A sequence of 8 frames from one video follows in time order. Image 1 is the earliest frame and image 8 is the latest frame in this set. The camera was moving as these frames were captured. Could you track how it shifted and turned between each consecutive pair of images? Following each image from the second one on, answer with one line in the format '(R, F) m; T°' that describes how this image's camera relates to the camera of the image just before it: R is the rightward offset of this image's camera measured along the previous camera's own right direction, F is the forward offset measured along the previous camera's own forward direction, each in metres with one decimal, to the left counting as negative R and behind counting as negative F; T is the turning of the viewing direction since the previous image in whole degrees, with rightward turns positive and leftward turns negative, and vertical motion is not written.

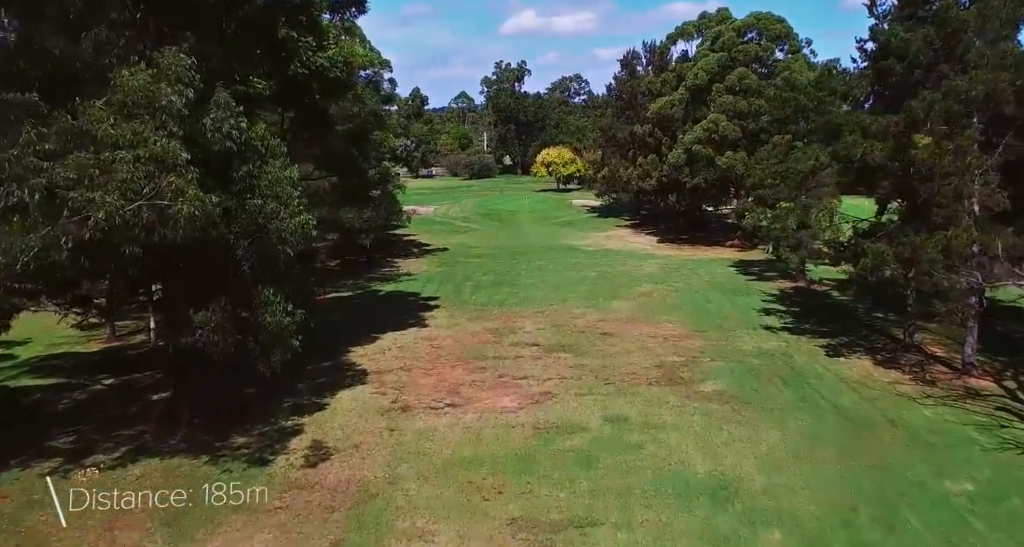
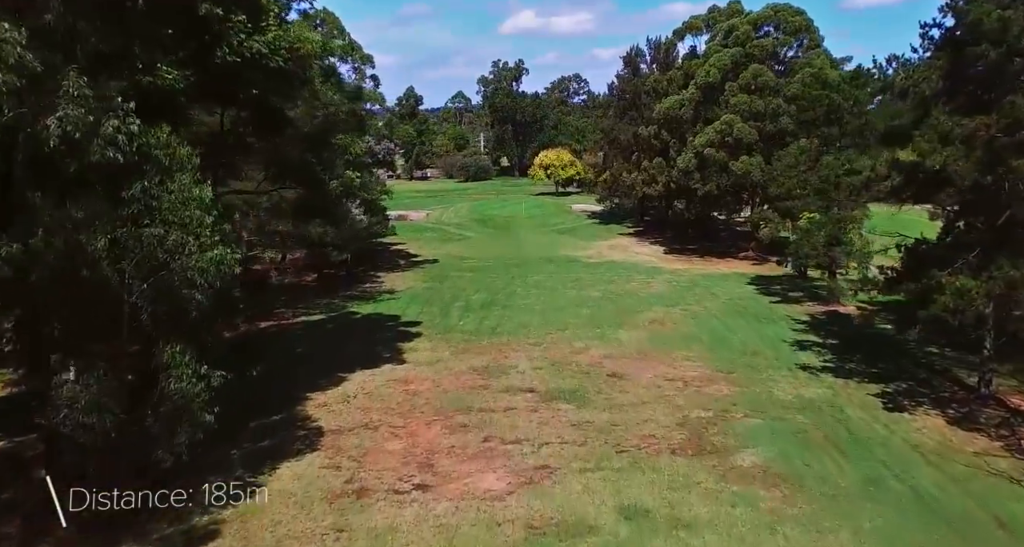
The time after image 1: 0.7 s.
(+0.1, +2.5) m; 0°
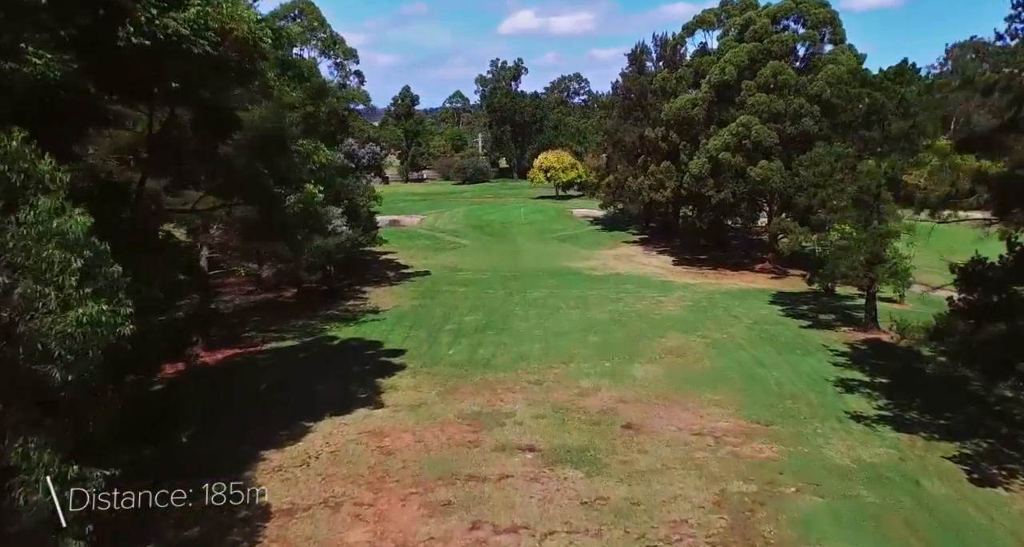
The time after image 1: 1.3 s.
(0.0, +2.2) m; 0°
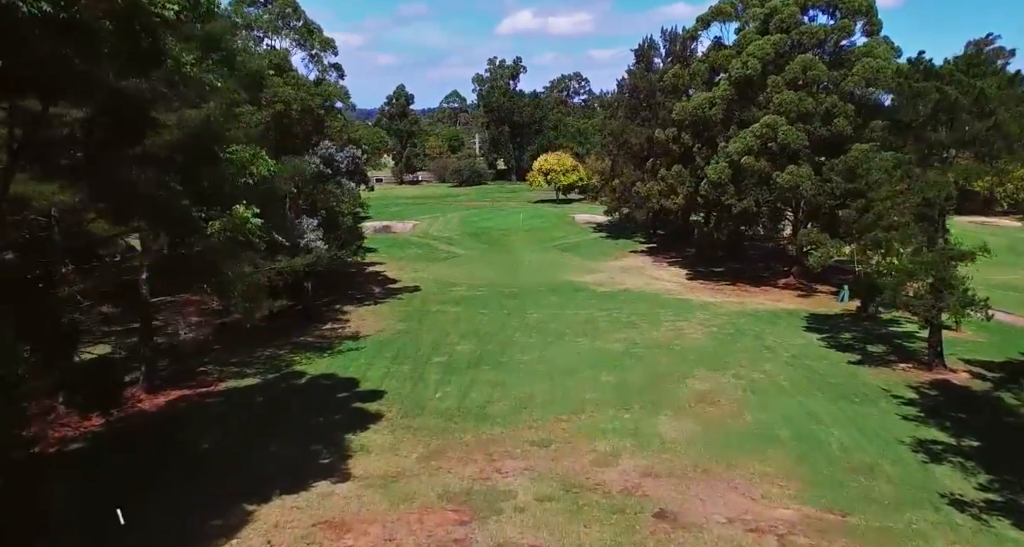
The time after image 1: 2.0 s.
(0.0, +2.6) m; 0°
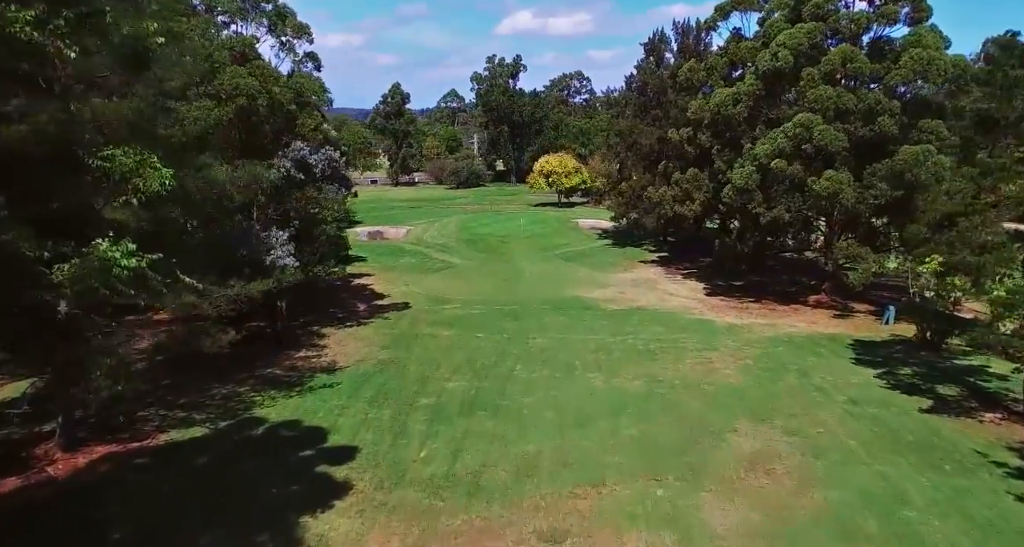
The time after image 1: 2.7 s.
(0.0, +2.6) m; 0°
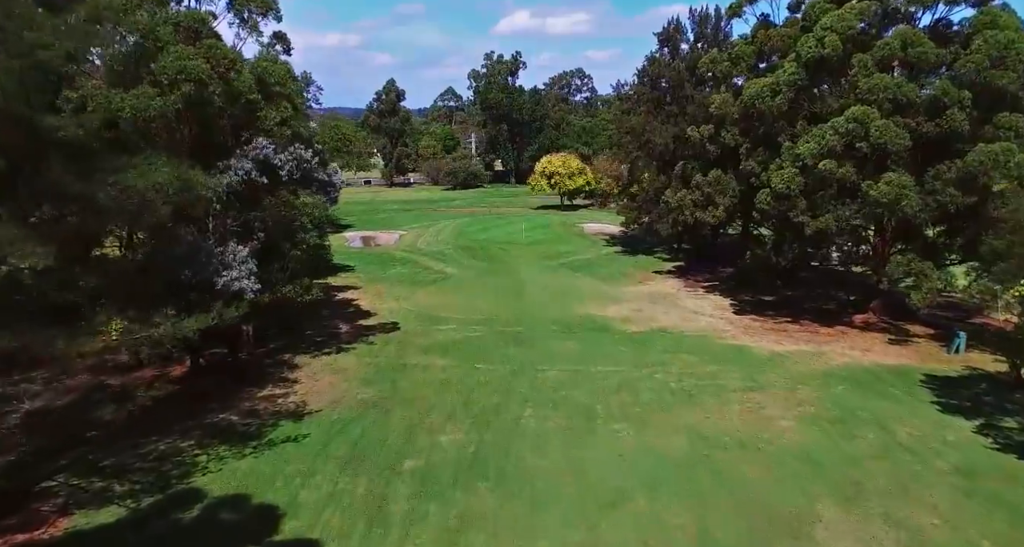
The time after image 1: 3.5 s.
(-0.2, +2.8) m; 0°
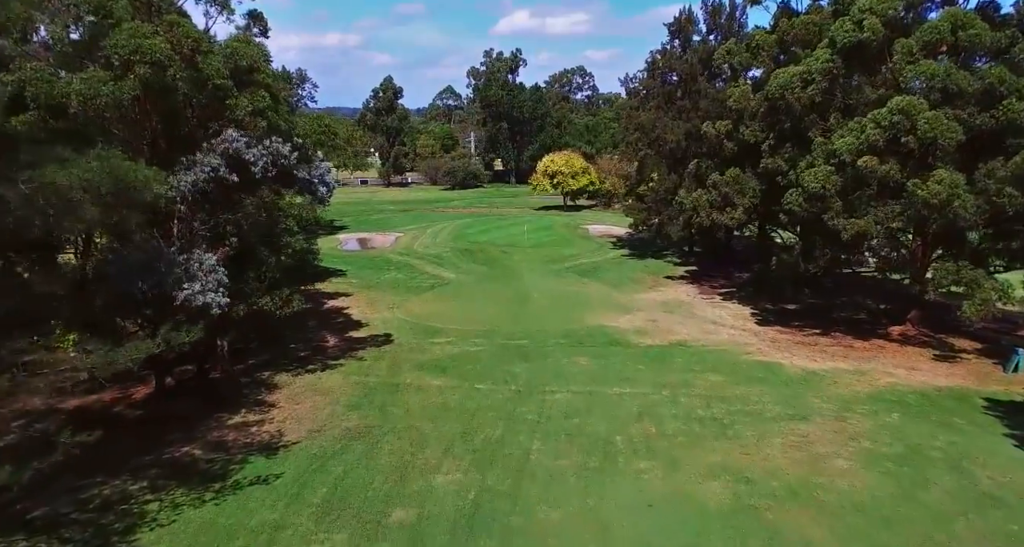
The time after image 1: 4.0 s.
(-0.1, +1.8) m; 0°
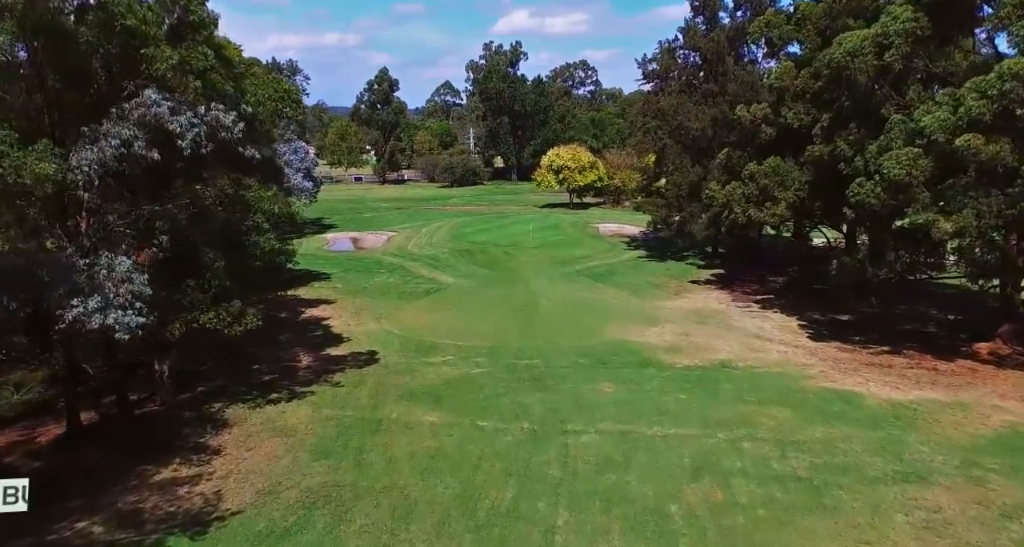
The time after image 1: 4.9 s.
(-0.2, +3.1) m; 0°
